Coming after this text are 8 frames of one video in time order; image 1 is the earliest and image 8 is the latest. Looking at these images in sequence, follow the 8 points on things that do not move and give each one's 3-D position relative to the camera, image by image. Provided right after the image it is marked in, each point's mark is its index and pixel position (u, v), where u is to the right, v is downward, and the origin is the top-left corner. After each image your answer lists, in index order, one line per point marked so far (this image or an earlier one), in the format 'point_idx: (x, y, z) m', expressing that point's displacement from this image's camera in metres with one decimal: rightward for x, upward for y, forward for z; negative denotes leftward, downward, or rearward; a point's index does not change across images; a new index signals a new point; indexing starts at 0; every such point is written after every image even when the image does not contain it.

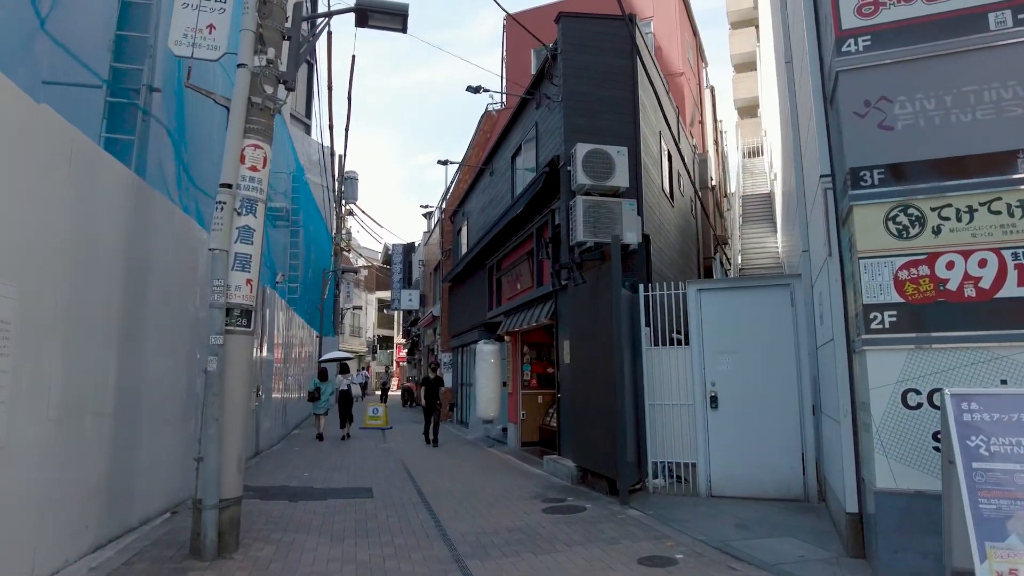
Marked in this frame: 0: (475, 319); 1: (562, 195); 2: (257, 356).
0: (-1.0, -0.9, +18.0) m
1: (+0.7, +1.4, +10.0) m
2: (-4.9, -1.3, +12.9) m
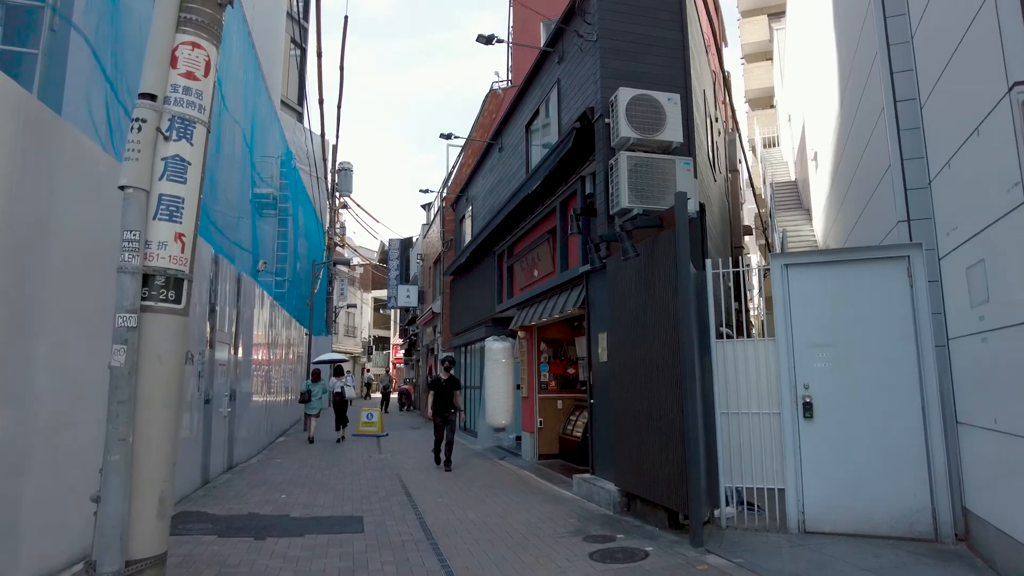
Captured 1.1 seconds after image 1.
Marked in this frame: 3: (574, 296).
0: (-0.7, -0.7, +16.1) m
1: (+1.0, +1.6, +8.2) m
2: (-4.6, -1.1, +11.0) m
3: (+0.9, -0.1, +9.2) m
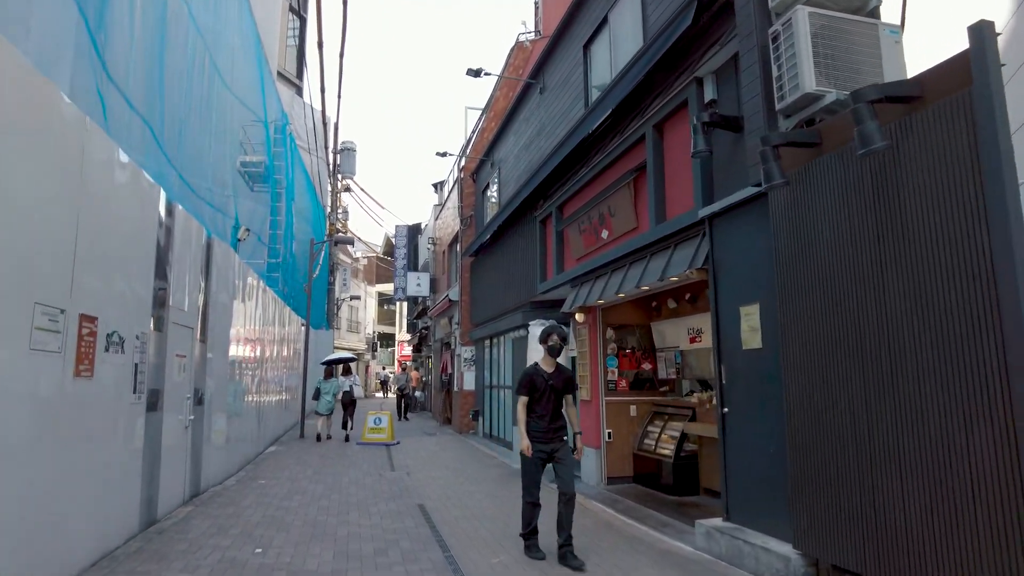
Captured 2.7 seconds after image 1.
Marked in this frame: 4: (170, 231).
0: (+0.1, -0.2, +13.2) m
1: (+1.8, +2.0, +5.3) m
2: (-3.8, -0.7, +8.1) m
3: (+1.6, +0.3, +6.3) m
4: (-3.7, +0.6, +7.3) m
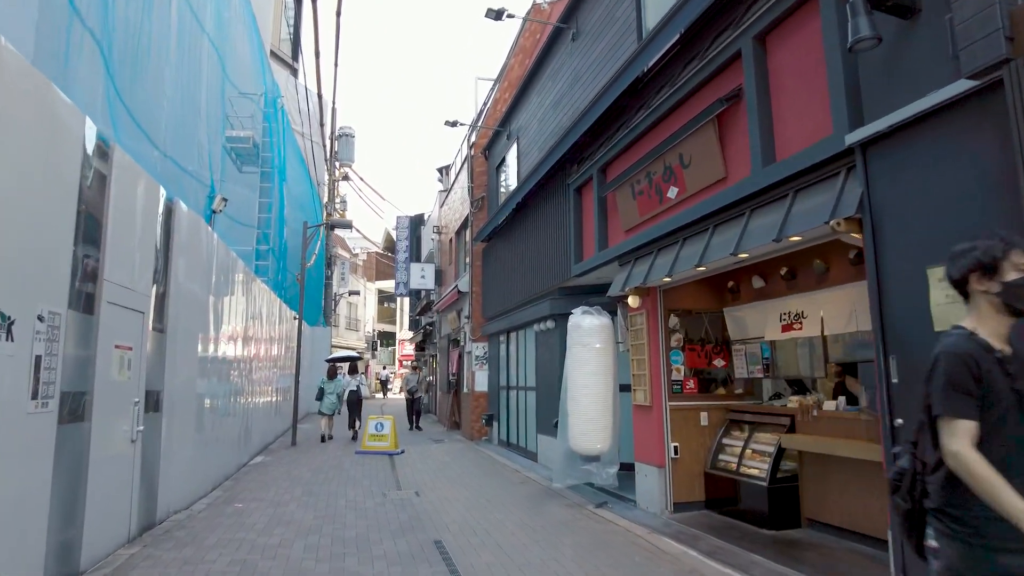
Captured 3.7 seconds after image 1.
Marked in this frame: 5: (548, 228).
0: (+0.5, 0.0, +11.4) m
1: (+2.2, +2.3, +3.5) m
2: (-3.4, -0.4, +6.3) m
3: (+2.0, +0.6, +4.5) m
4: (-3.3, +0.9, +5.5) m
5: (+0.6, +1.0, +11.1) m
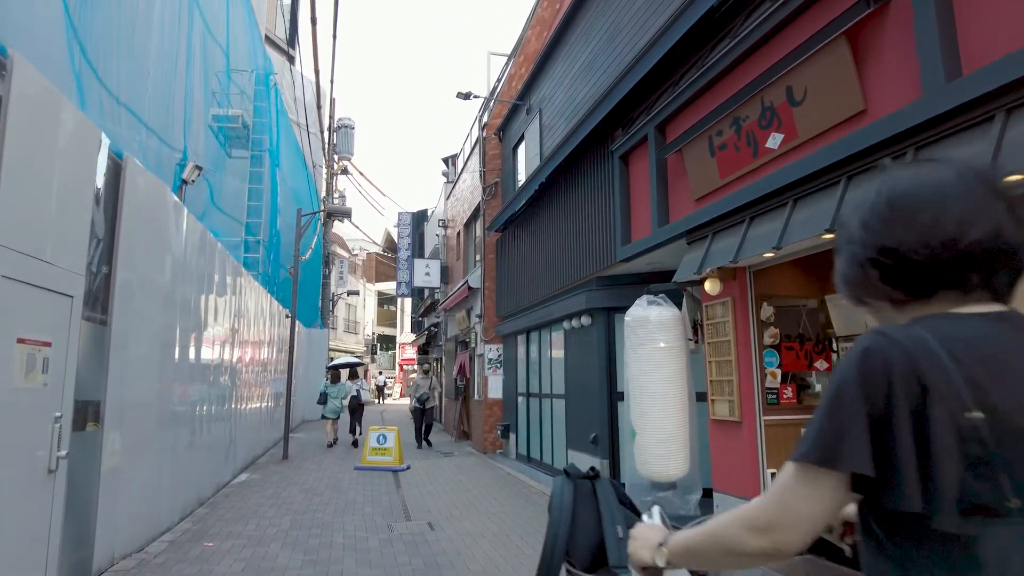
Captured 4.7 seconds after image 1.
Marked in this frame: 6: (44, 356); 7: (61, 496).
0: (+0.8, +0.1, +9.8) m
1: (+2.6, +2.5, +1.9) m
2: (-3.0, -0.2, +4.7) m
3: (+2.4, +0.8, +2.9) m
4: (-2.9, +1.0, +3.9) m
5: (+1.0, +1.1, +9.5) m
6: (-3.0, -0.4, +4.3) m
7: (-3.0, -1.3, +4.5) m
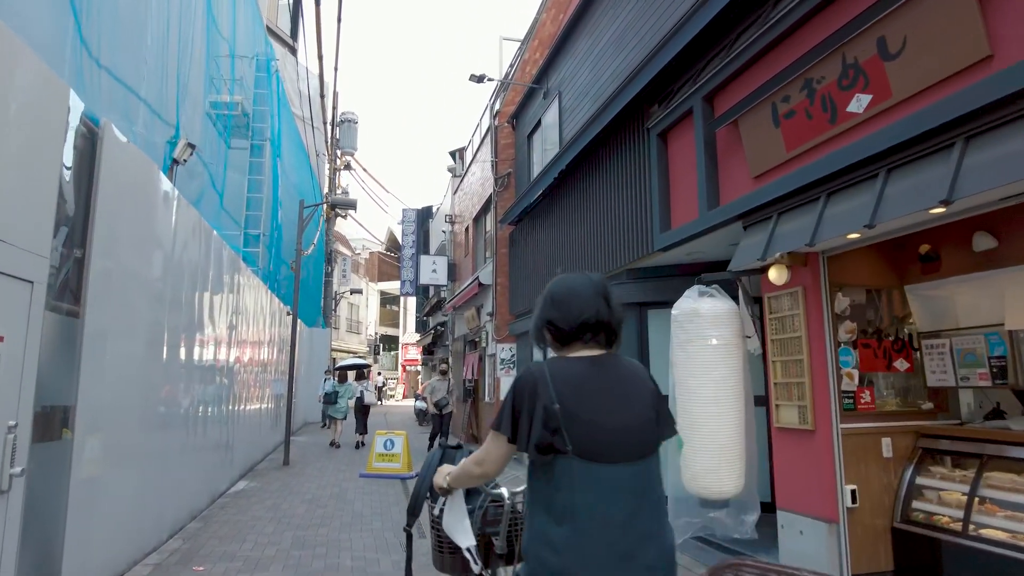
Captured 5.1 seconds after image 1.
0: (+1.1, +0.2, +9.0) m
1: (+2.8, +2.6, +1.1) m
2: (-2.8, -0.1, +4.0) m
3: (+2.7, +0.8, +2.1) m
4: (-2.6, +1.1, +3.1) m
5: (+1.2, +1.2, +8.7) m
6: (-2.7, -0.3, +3.6) m
7: (-2.7, -1.3, +3.7) m
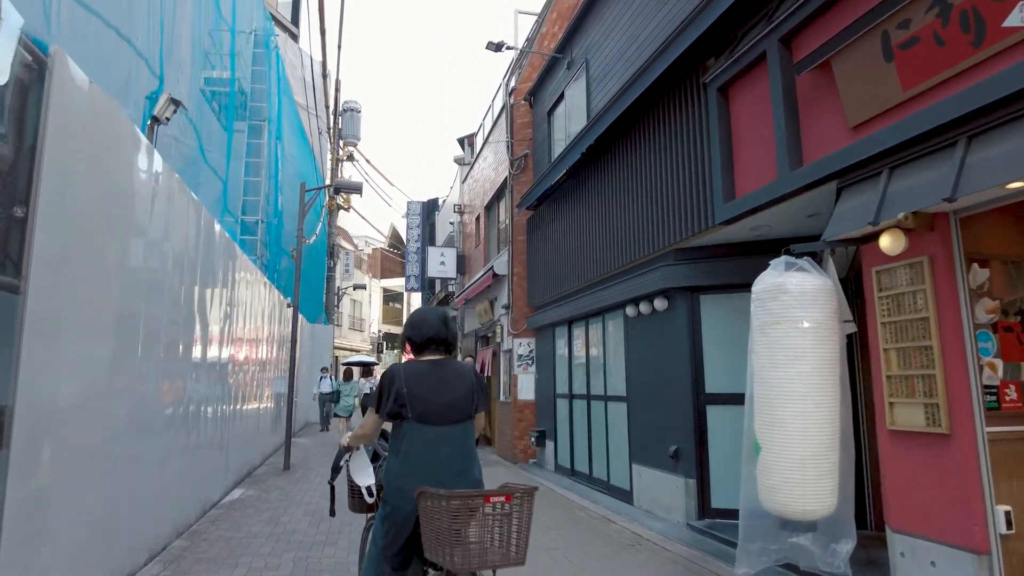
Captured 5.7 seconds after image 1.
0: (+1.4, +0.4, +8.0) m
1: (+3.1, +2.7, +0.2) m
2: (-2.5, 0.0, +3.0) m
3: (+3.0, +1.0, +1.2) m
4: (-2.3, +1.3, +2.1) m
5: (+1.5, +1.4, +7.7) m
6: (-2.4, -0.2, +2.6) m
7: (-2.4, -1.1, +2.7) m
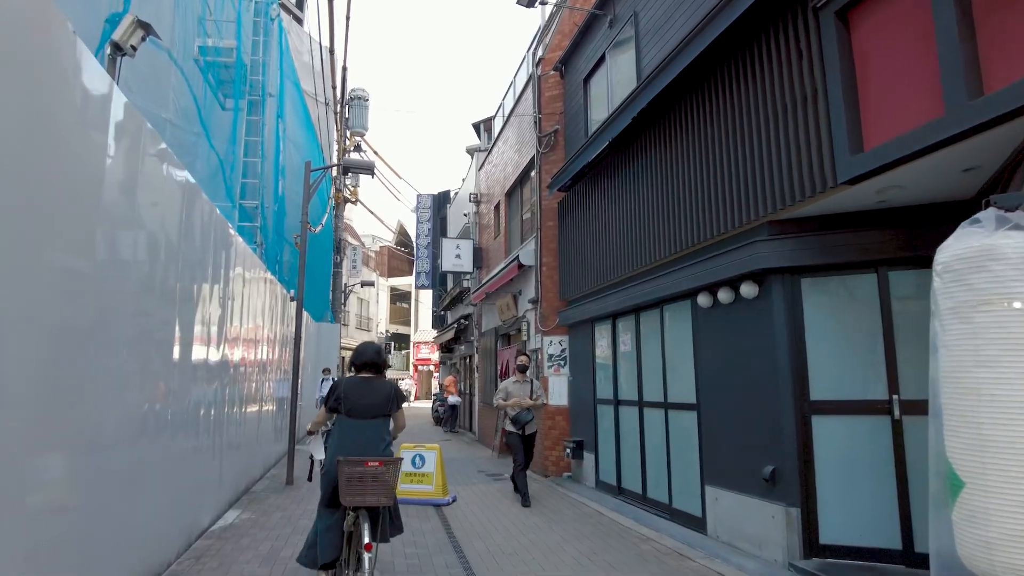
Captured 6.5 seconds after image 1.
0: (+1.9, +0.5, +6.7) m
1: (+3.5, +2.9, -1.2) m
2: (-2.0, +0.2, +1.6) m
3: (+3.4, +1.2, -0.2) m
4: (-1.9, +1.5, +0.8) m
5: (+2.0, +1.5, +6.4) m
6: (-2.0, 0.0, +1.2) m
7: (-2.0, -0.9, +1.4) m
